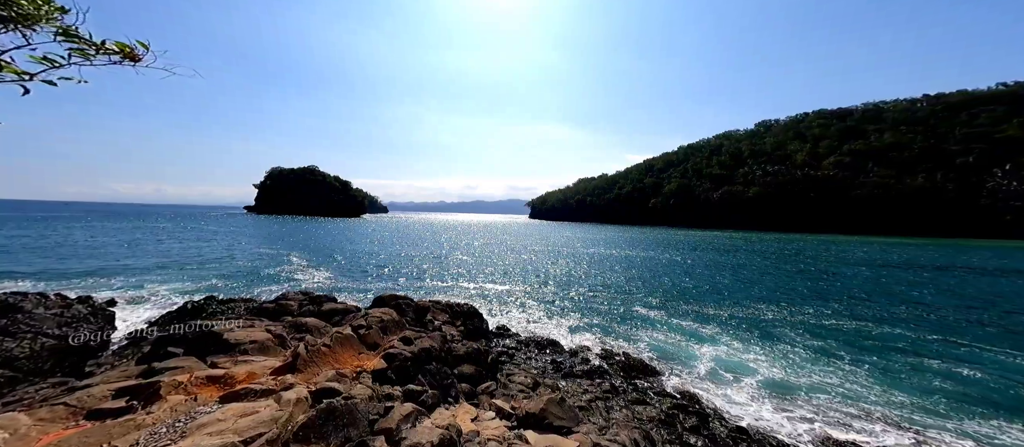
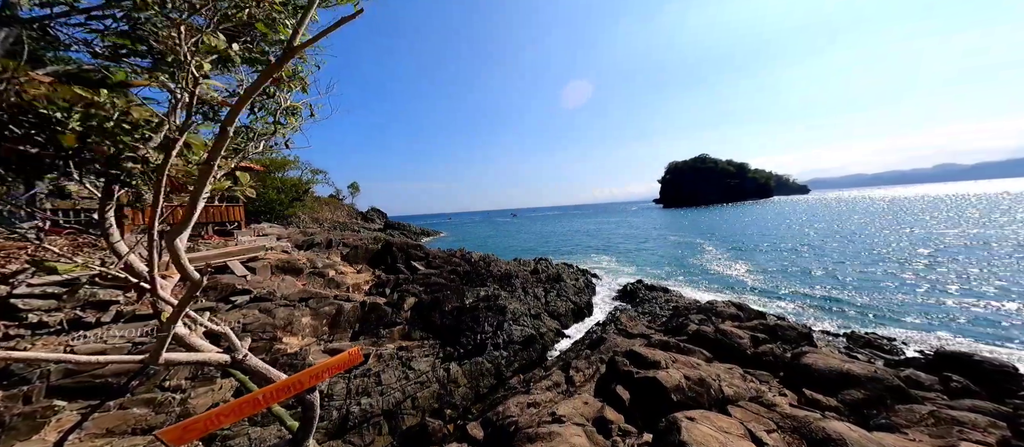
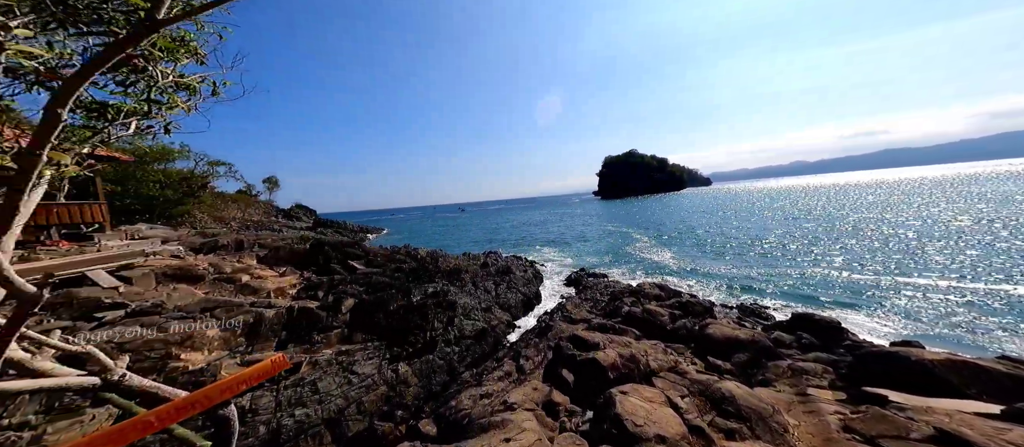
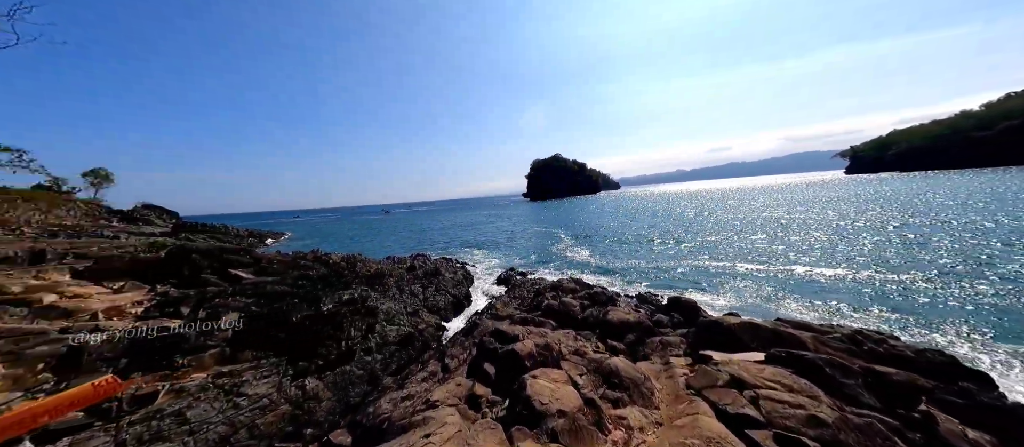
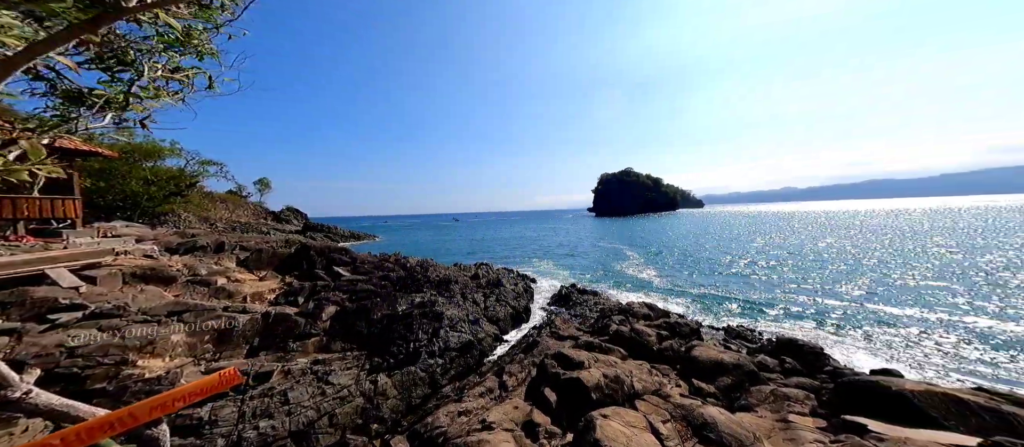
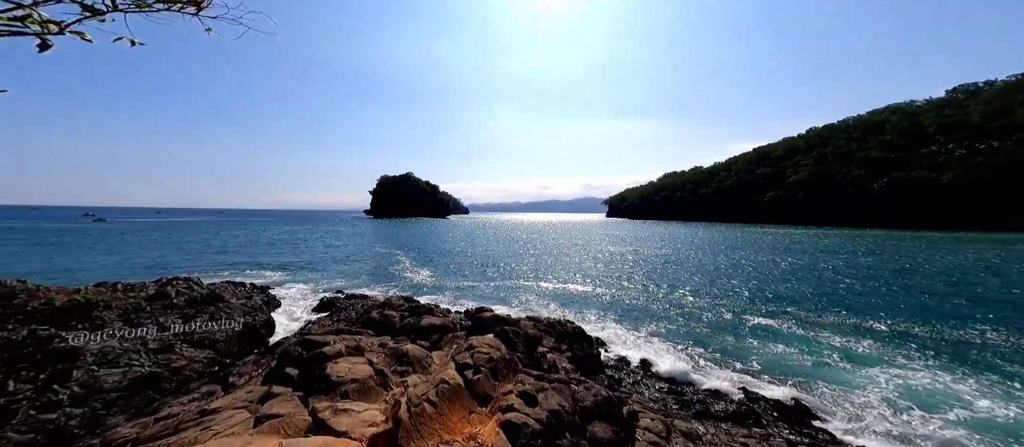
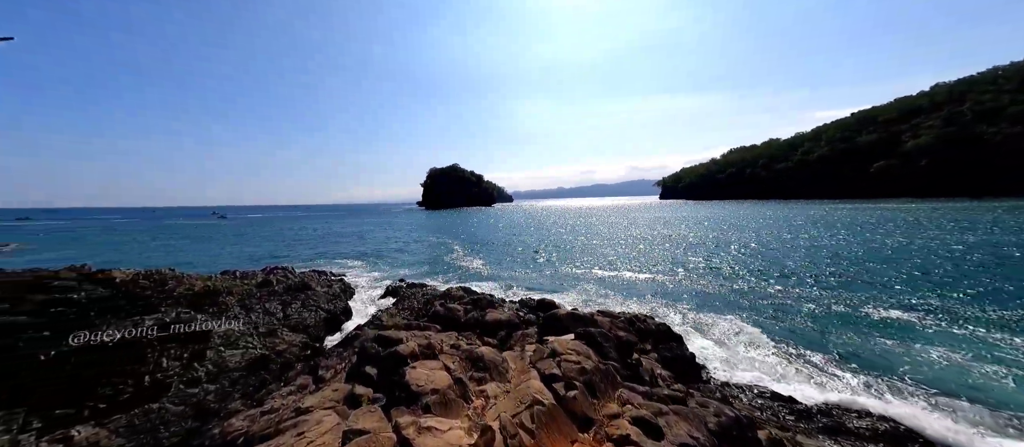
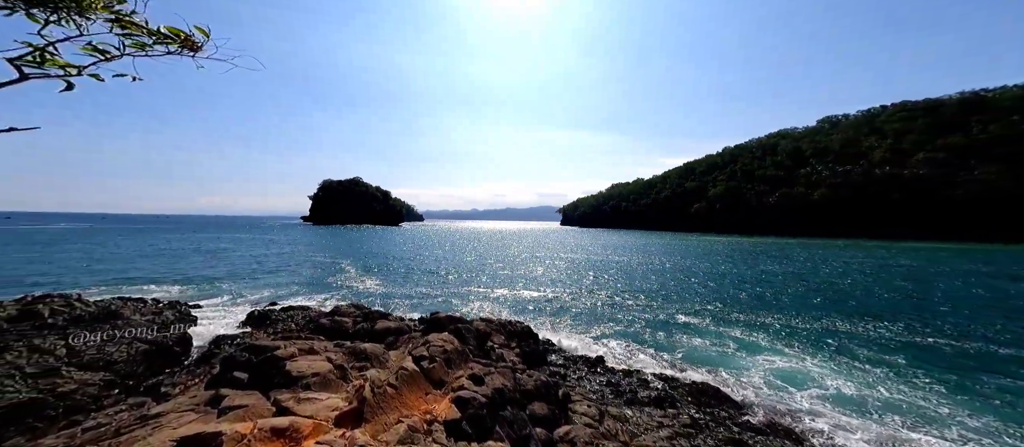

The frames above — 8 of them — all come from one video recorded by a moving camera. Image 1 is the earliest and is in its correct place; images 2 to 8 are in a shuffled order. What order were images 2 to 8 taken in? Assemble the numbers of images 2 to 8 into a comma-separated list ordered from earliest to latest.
8, 6, 7, 4, 3, 2, 5
